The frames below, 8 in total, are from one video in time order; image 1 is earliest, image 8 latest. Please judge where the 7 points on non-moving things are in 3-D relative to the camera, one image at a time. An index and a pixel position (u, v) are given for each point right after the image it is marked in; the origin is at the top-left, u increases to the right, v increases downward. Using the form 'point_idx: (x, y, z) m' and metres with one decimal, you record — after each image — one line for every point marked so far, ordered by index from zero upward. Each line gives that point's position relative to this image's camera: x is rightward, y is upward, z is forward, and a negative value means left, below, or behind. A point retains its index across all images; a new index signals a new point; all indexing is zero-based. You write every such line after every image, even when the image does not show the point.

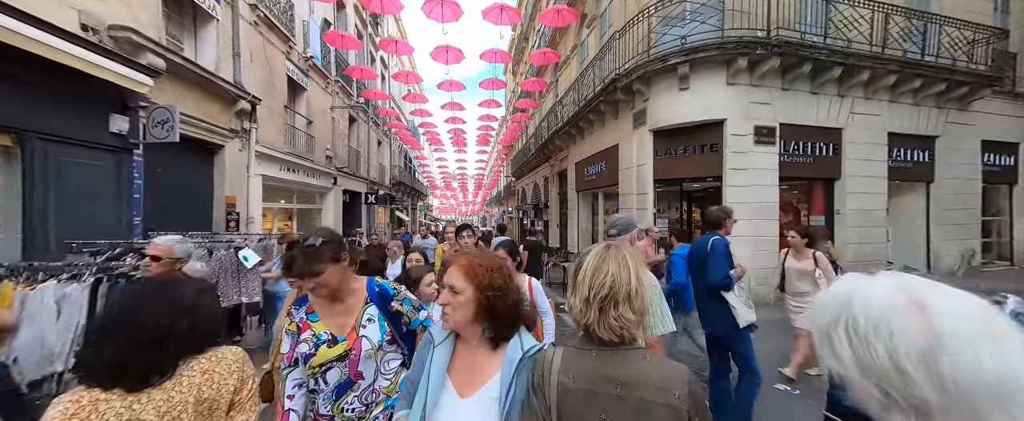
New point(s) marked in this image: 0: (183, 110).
0: (-6.1, +1.9, +6.0) m
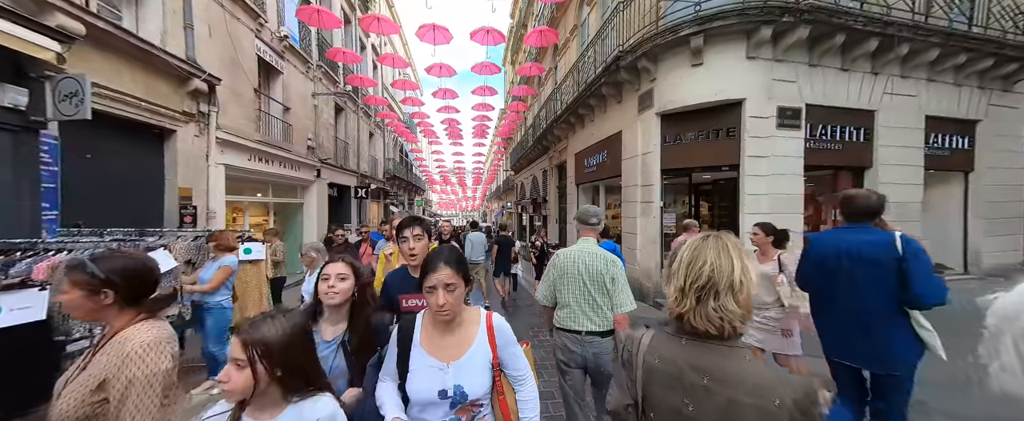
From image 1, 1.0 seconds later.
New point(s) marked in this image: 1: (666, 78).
0: (-6.3, +2.0, +5.1) m
1: (+3.2, +2.8, +6.7) m
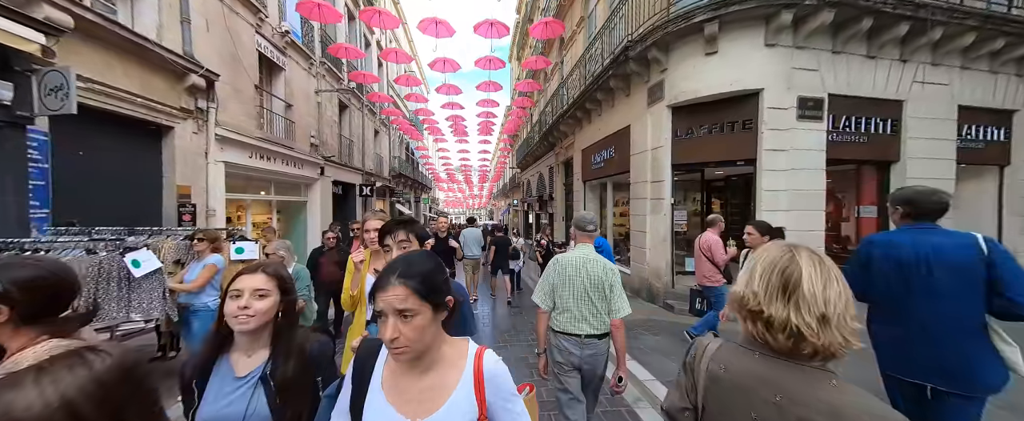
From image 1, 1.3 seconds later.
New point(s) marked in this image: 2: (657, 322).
0: (-6.3, +2.0, +5.0) m
1: (+3.3, +2.8, +6.4) m
2: (+2.7, -2.1, +6.0) m
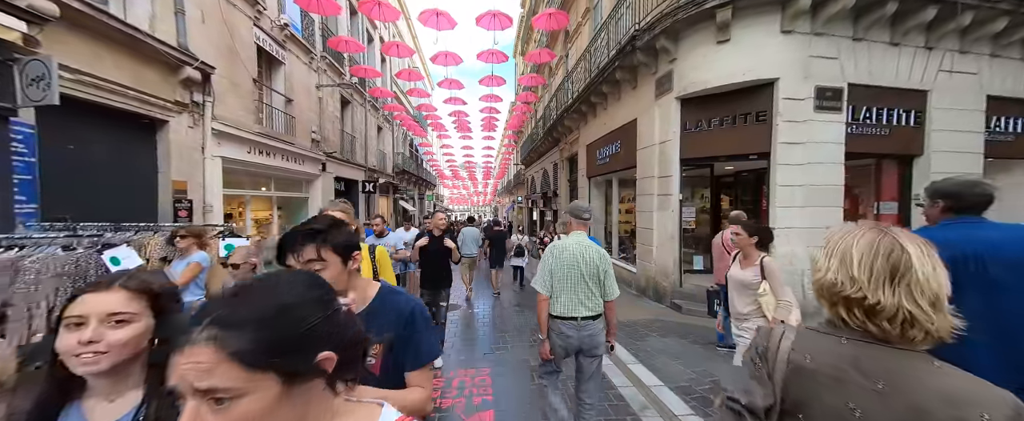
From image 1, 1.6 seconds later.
0: (-6.3, +2.1, +4.9) m
1: (+3.3, +2.9, +6.1) m
2: (+2.7, -2.0, +5.8) m
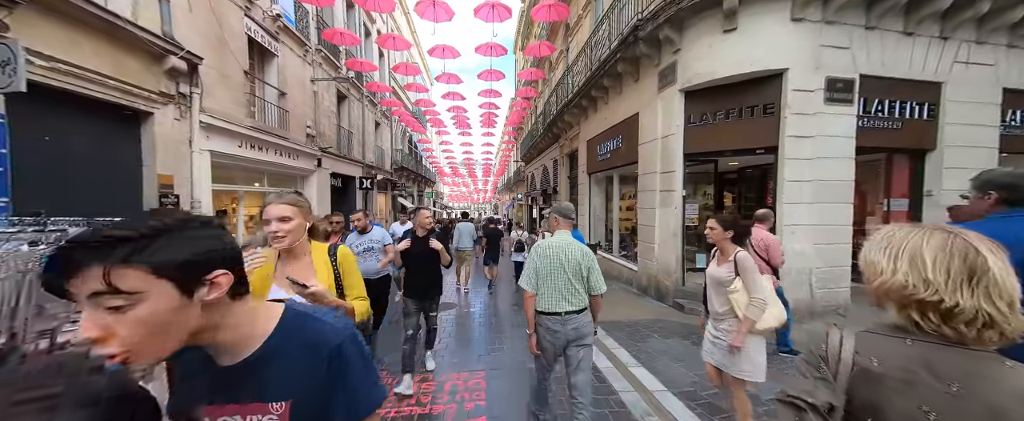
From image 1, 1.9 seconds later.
0: (-6.3, +2.2, +4.7) m
1: (+3.3, +3.0, +5.9) m
2: (+2.7, -1.9, +5.6) m
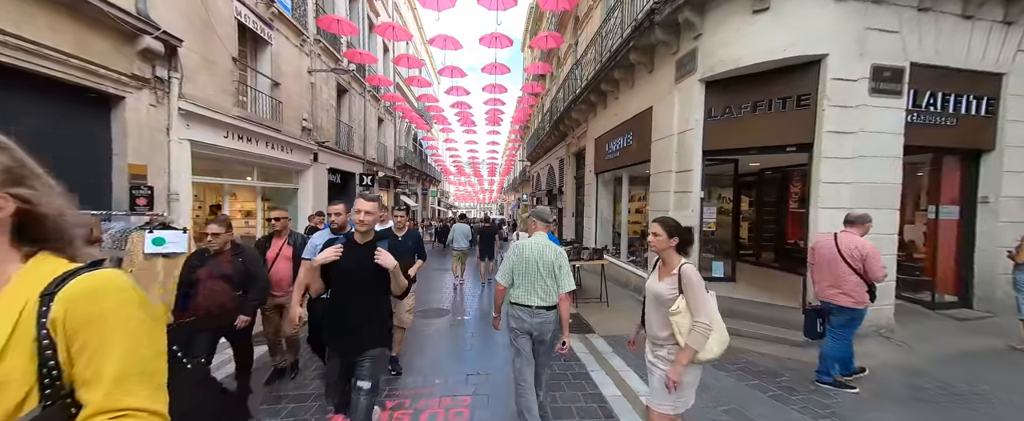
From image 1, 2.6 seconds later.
0: (-6.3, +2.3, +4.2) m
1: (+3.3, +2.9, +5.3) m
2: (+2.6, -2.0, +4.9) m
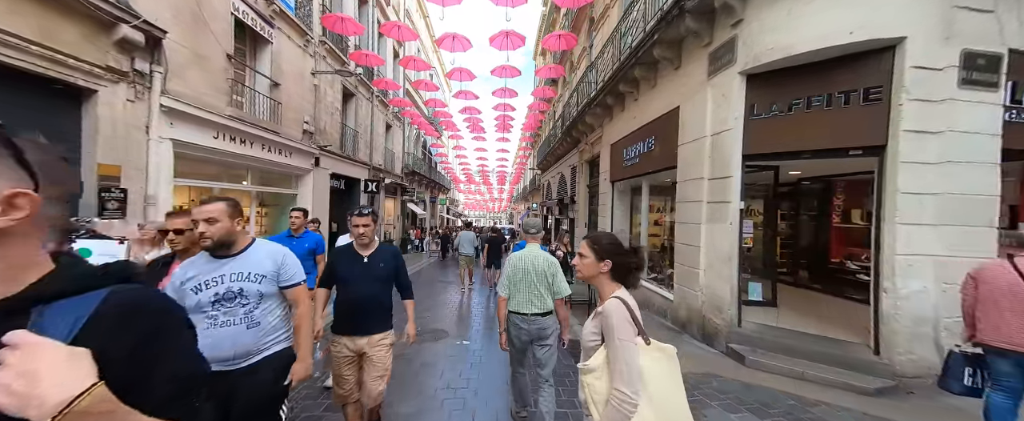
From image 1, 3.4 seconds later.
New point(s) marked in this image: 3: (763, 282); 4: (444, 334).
0: (-6.2, +2.2, +3.7) m
1: (+3.5, +2.7, +4.5) m
2: (+2.7, -2.1, +4.1) m
3: (+4.6, -1.3, +6.0) m
4: (-1.2, -2.3, +5.9) m
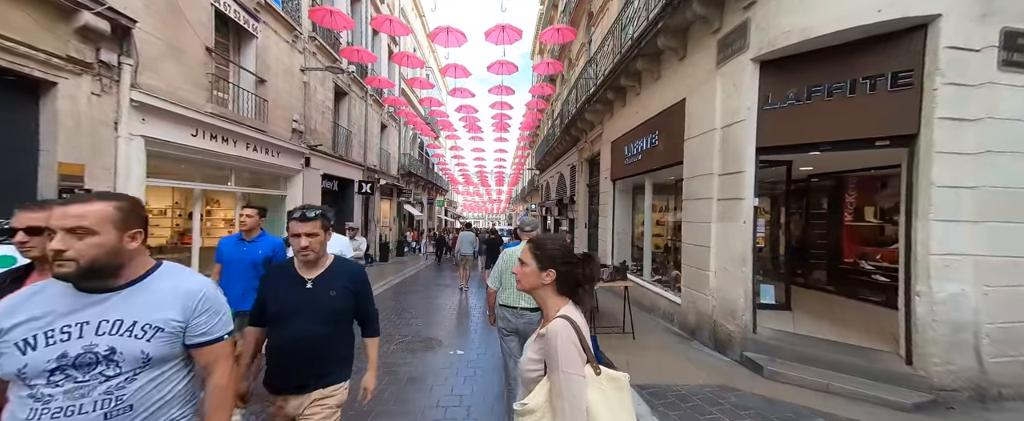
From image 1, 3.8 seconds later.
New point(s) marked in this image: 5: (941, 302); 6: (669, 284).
0: (-6.2, +2.2, +3.3) m
1: (+3.4, +2.7, +4.2) m
2: (+2.6, -2.1, +3.7) m
3: (+4.6, -1.3, +5.6) m
4: (-1.3, -2.3, +5.5) m
5: (+4.6, -1.0, +3.5) m
6: (+3.4, -1.6, +7.0) m
